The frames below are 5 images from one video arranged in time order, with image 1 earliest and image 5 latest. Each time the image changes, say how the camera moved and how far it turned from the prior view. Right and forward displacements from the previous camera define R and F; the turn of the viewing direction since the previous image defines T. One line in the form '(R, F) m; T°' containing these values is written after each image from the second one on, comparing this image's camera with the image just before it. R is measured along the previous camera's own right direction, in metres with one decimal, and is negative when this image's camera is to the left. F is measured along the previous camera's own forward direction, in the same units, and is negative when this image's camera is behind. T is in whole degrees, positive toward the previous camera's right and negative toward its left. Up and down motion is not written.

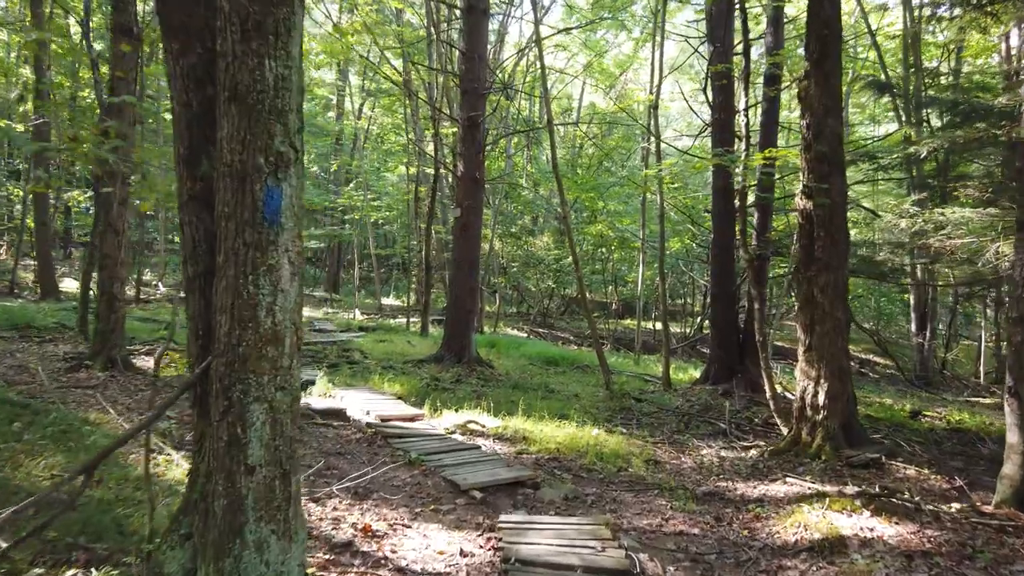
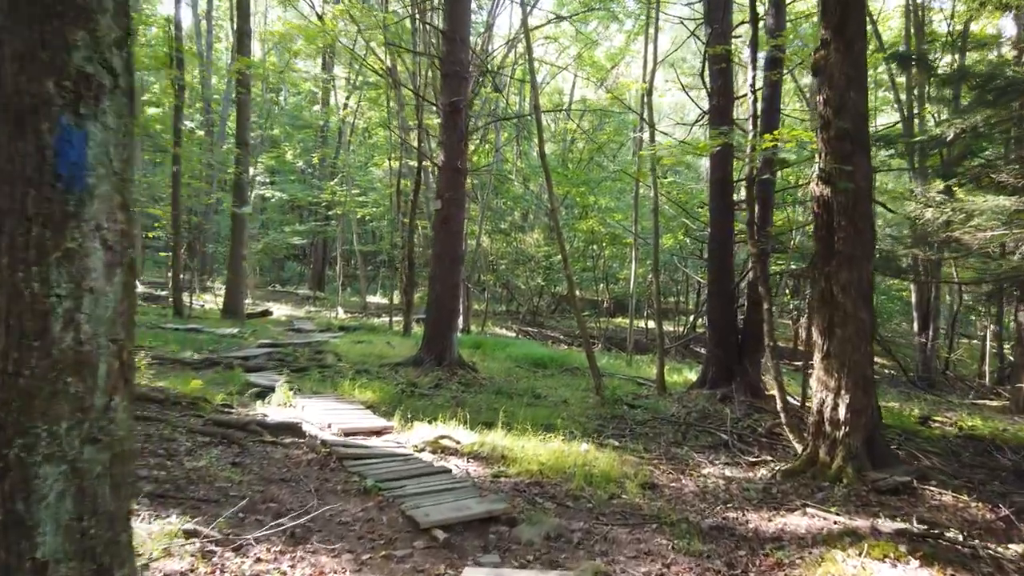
(+0.1, +0.7) m; +1°
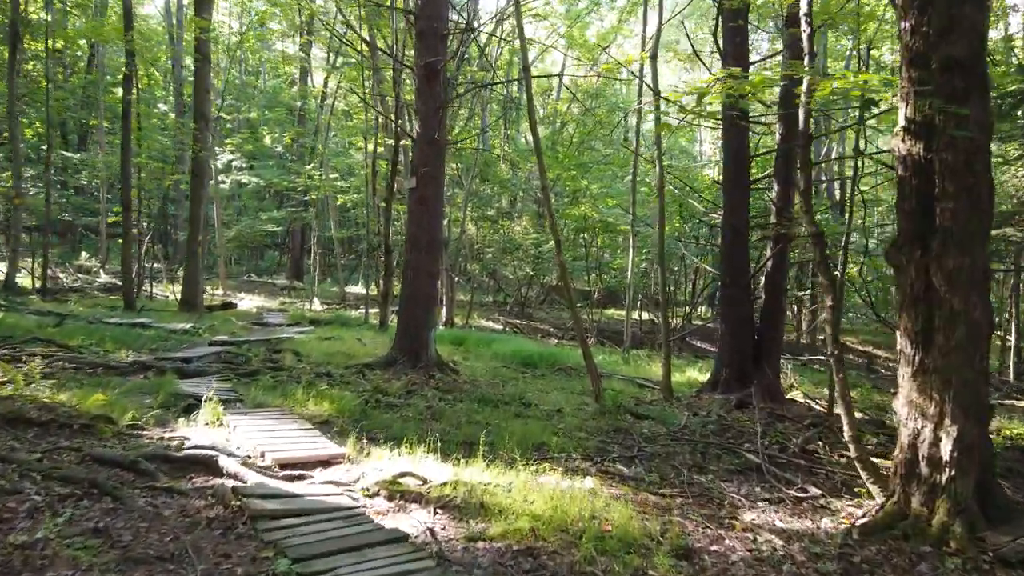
(0.0, +1.3) m; +1°
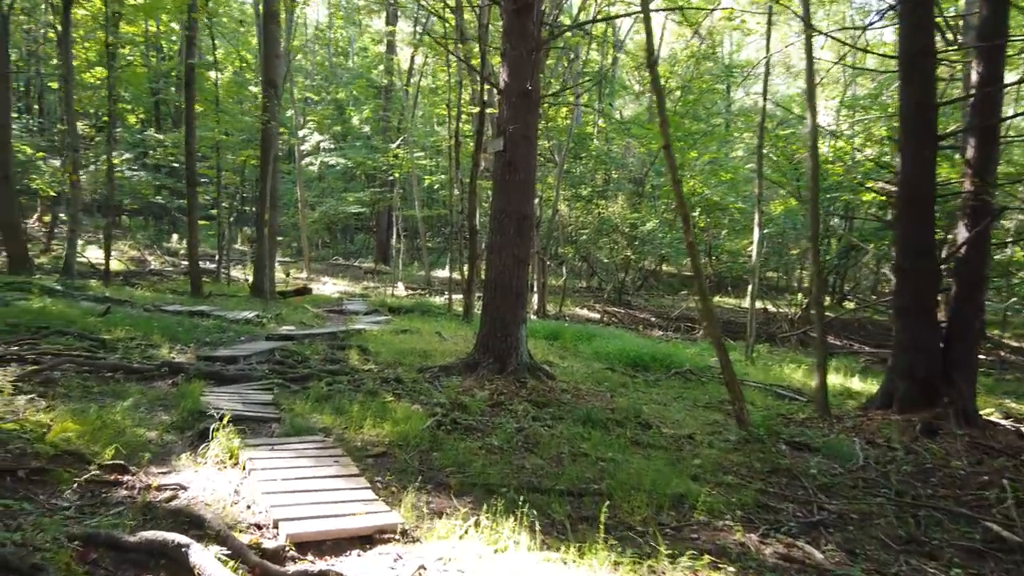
(-0.2, +1.7) m; -7°
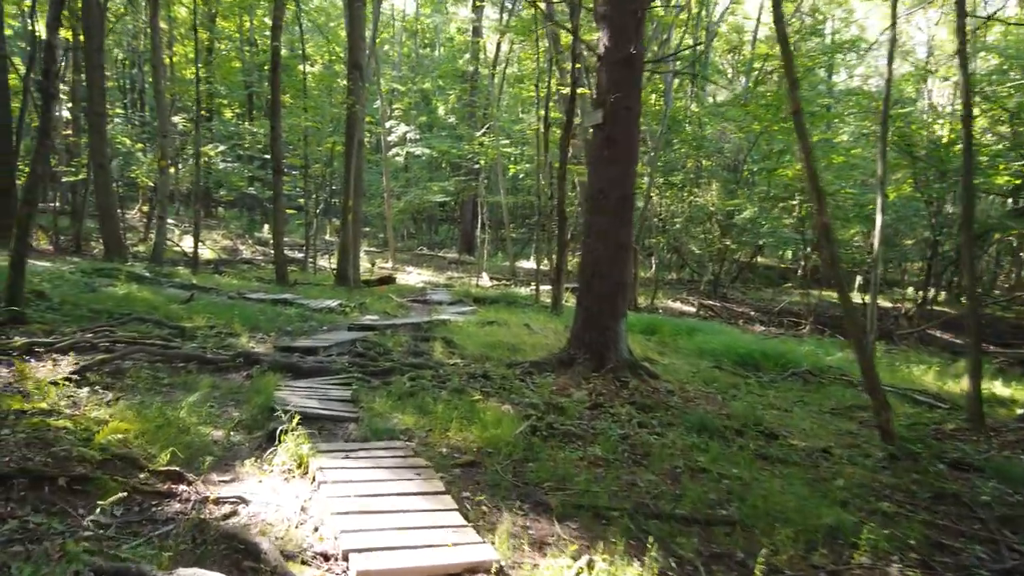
(-0.1, +0.6) m; -6°
